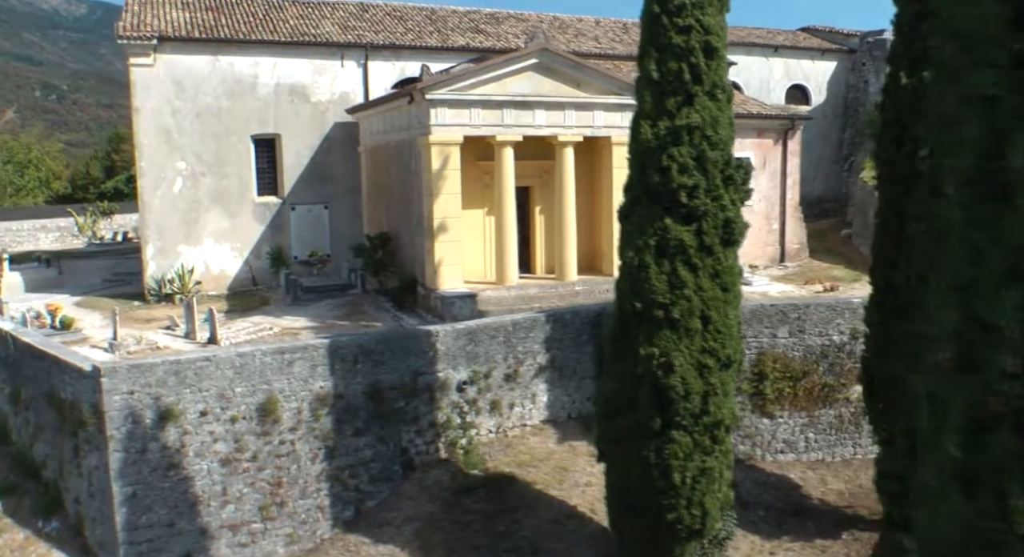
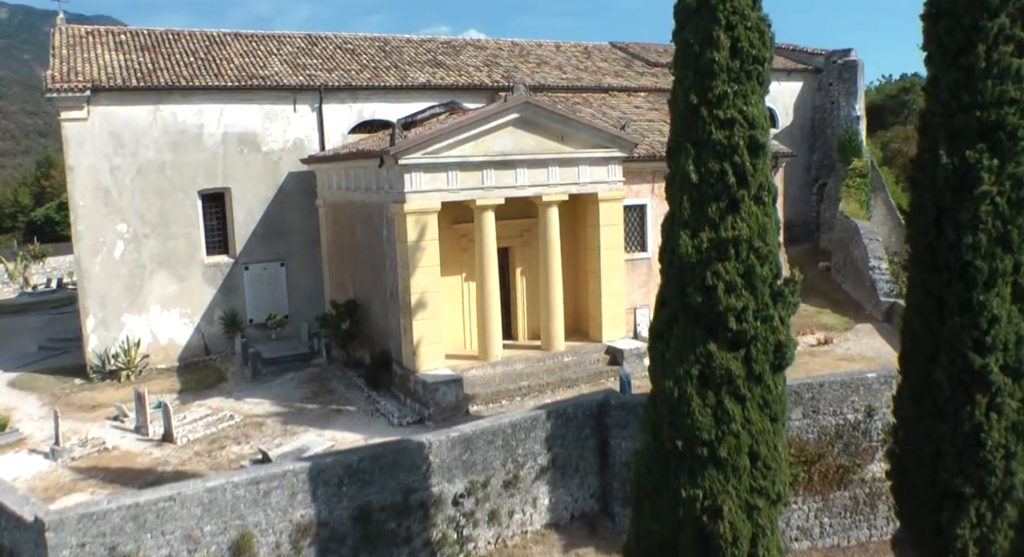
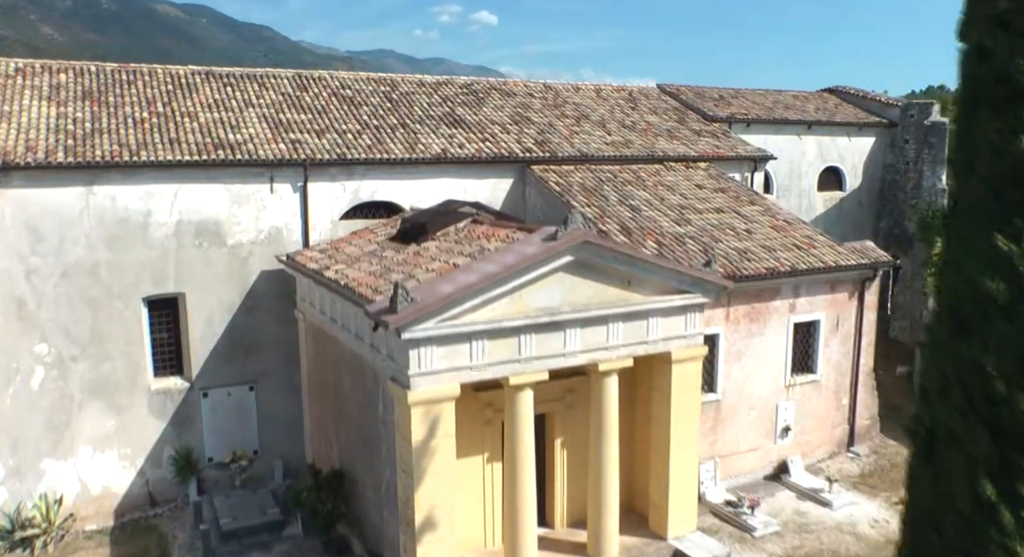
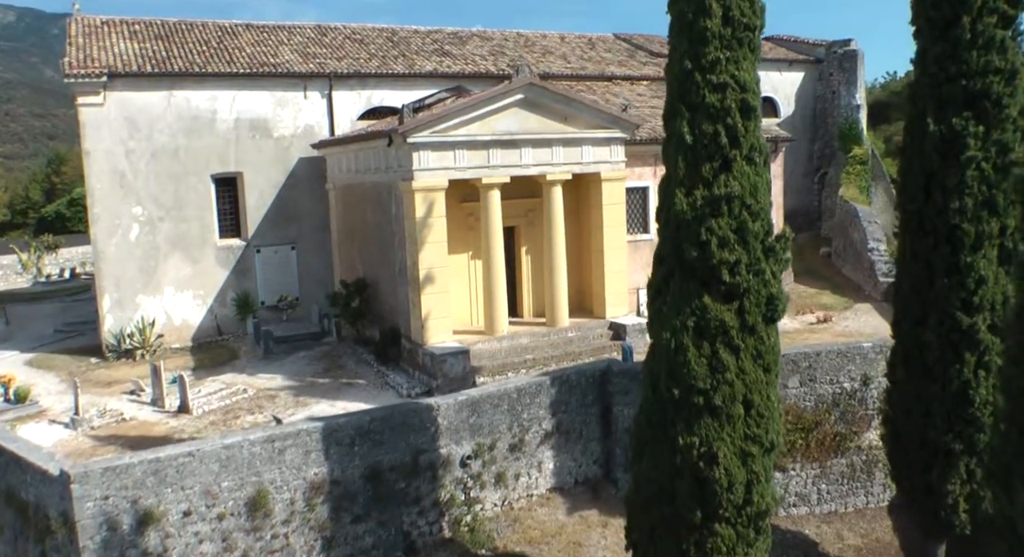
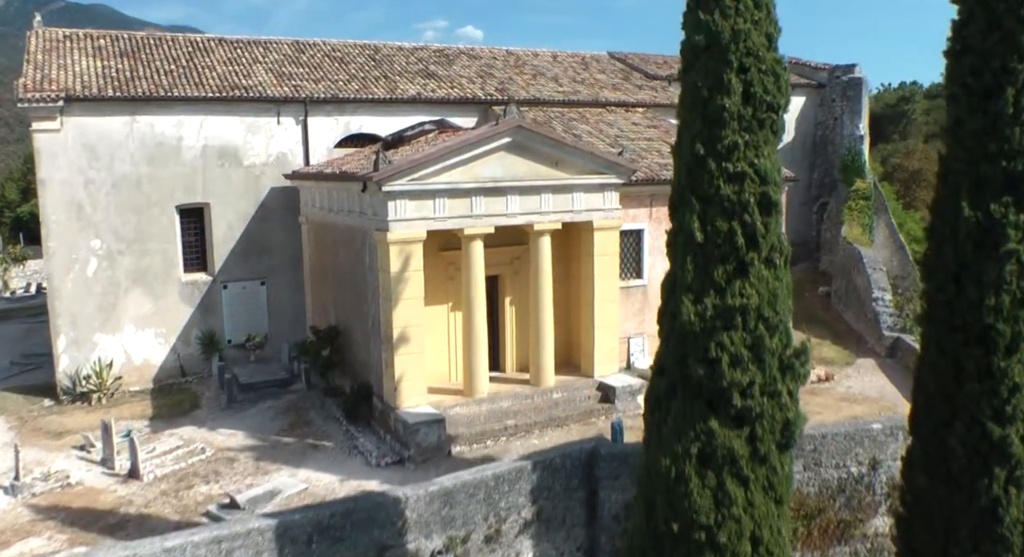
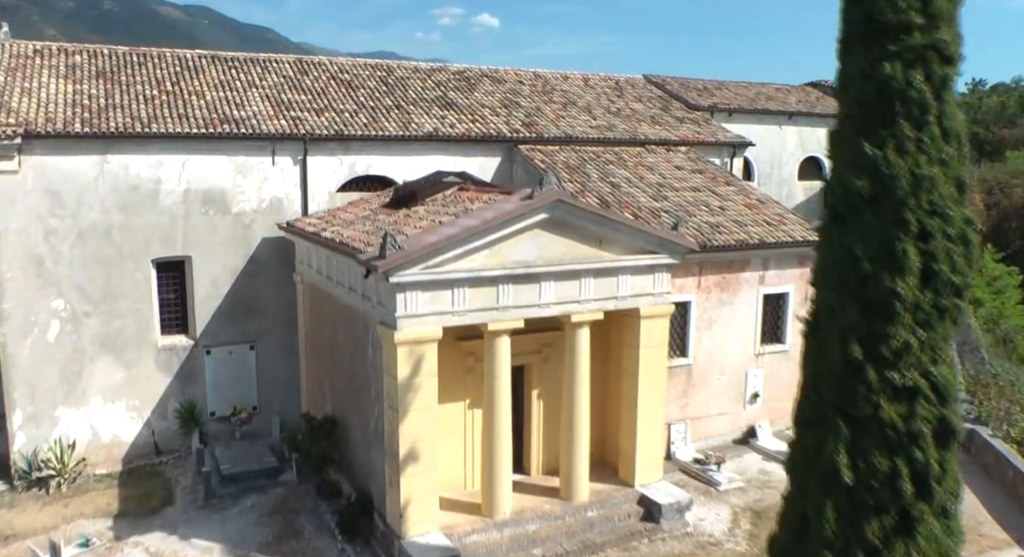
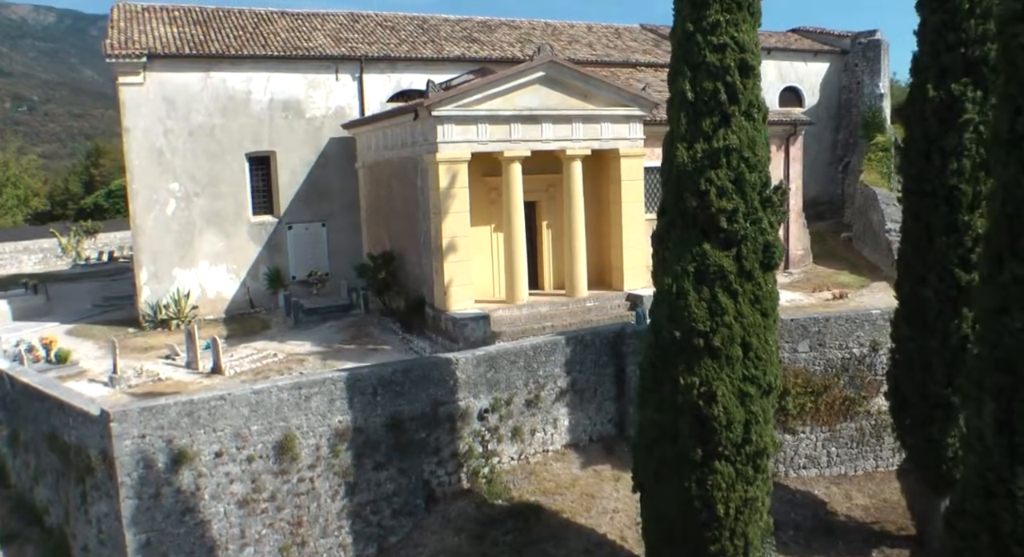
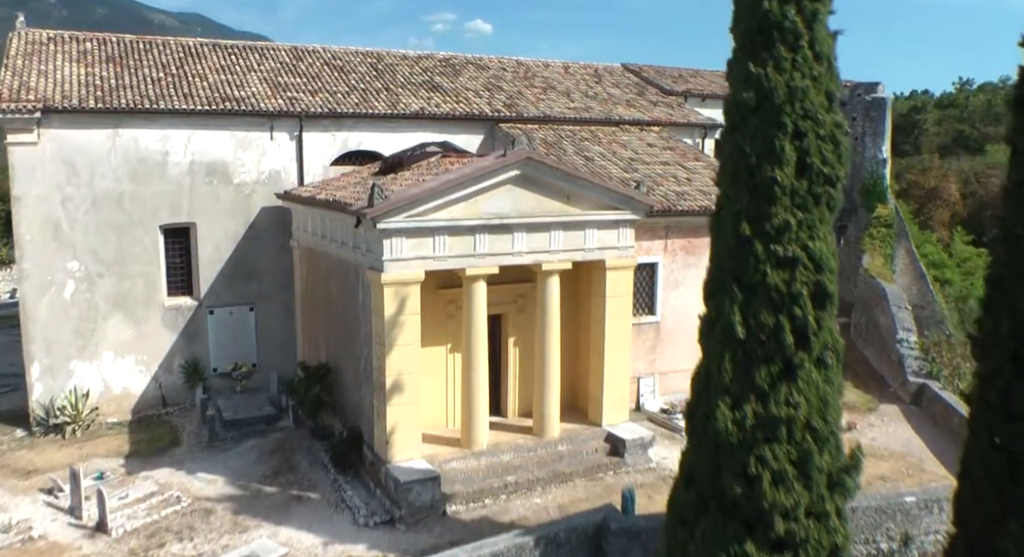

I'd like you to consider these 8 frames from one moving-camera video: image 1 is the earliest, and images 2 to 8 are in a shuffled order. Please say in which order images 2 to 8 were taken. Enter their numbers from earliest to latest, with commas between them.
7, 4, 2, 5, 8, 6, 3
